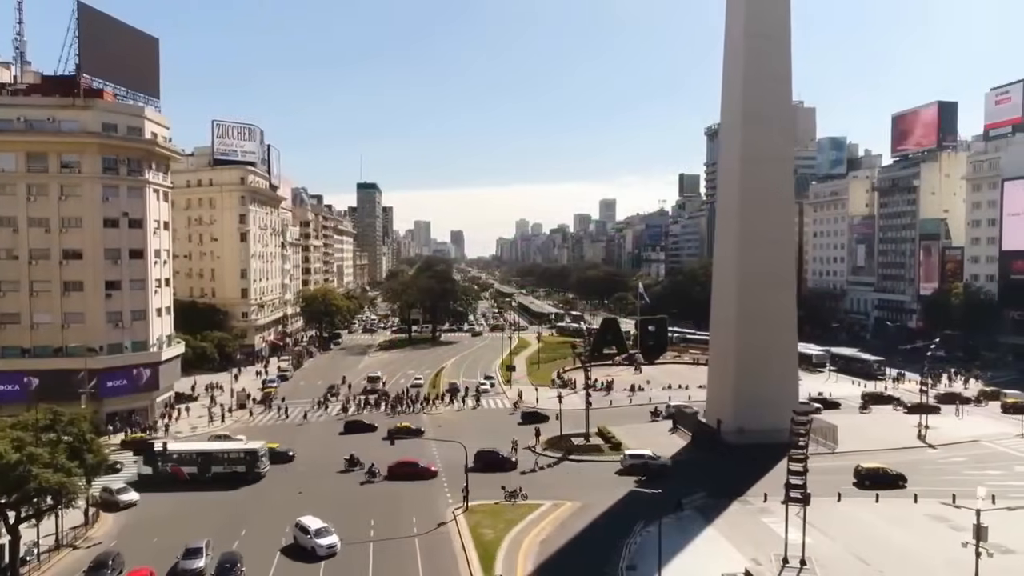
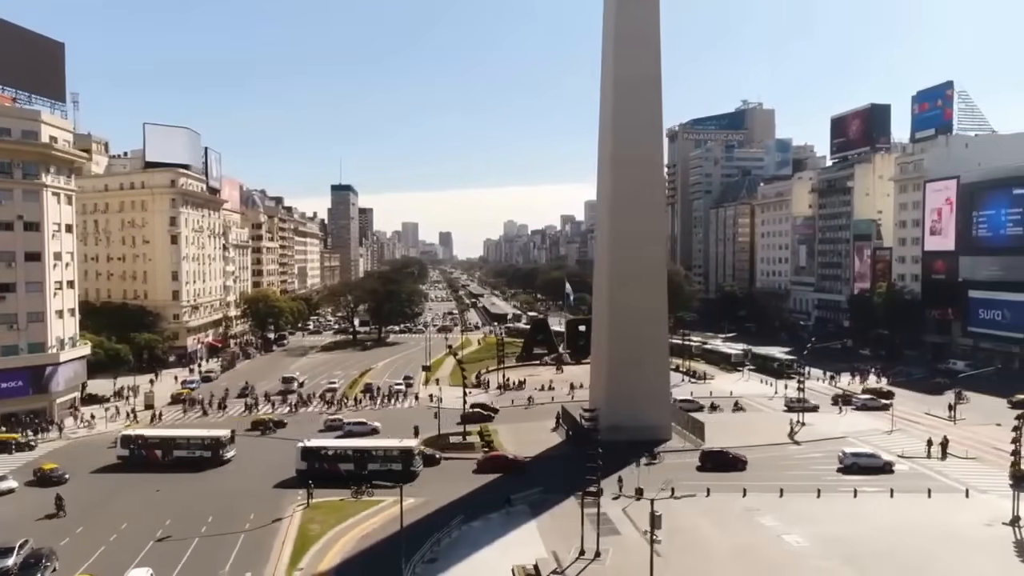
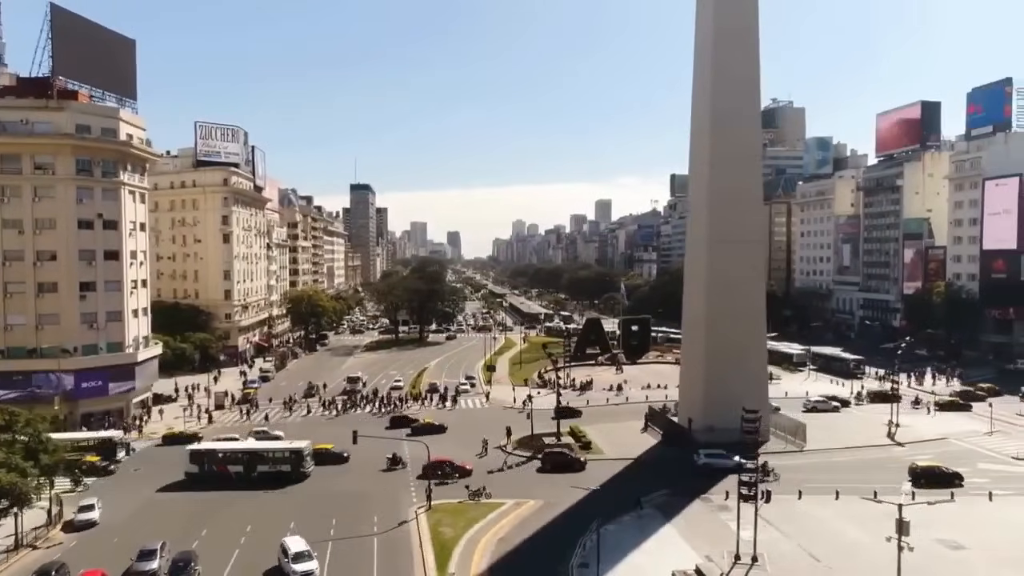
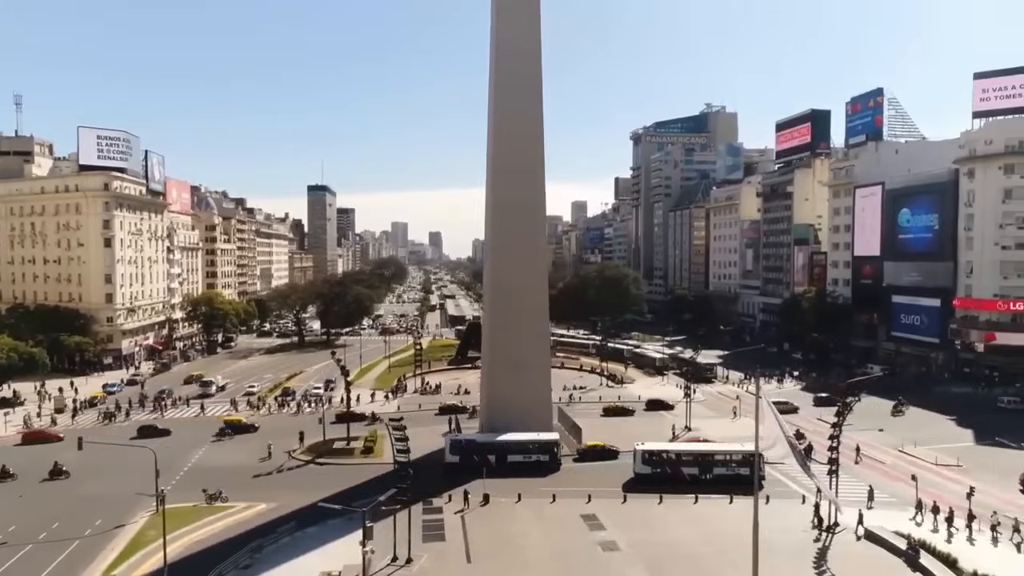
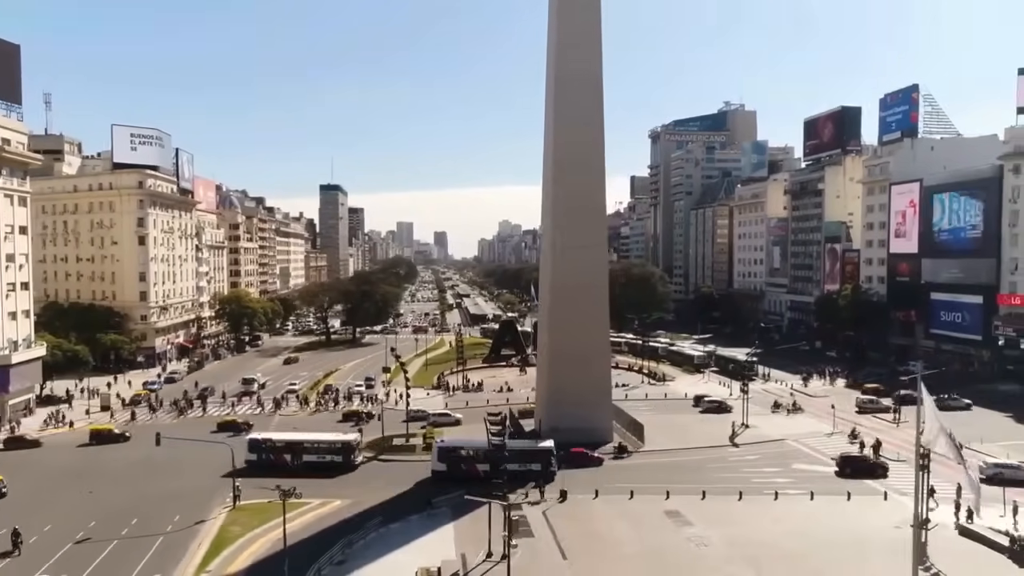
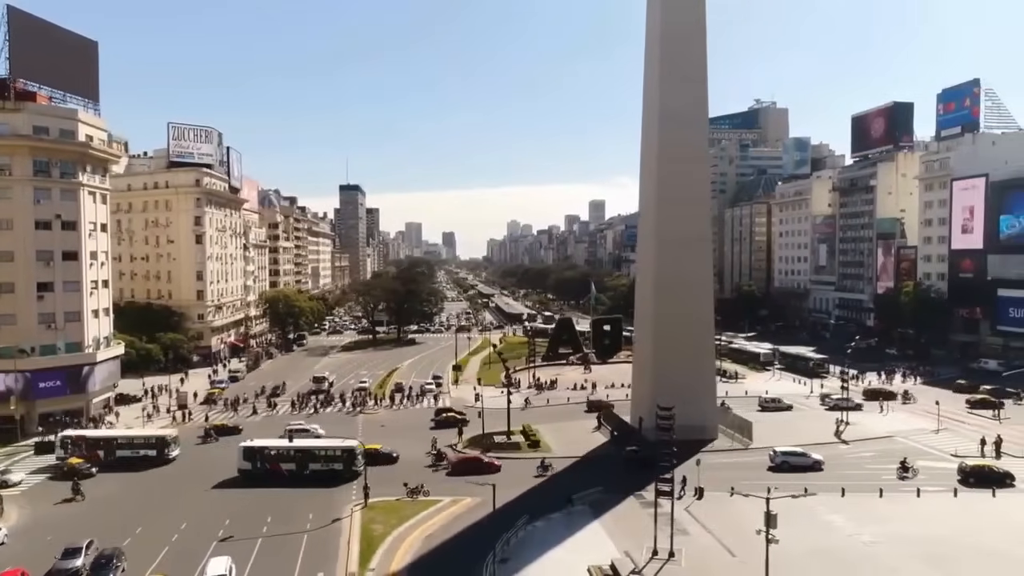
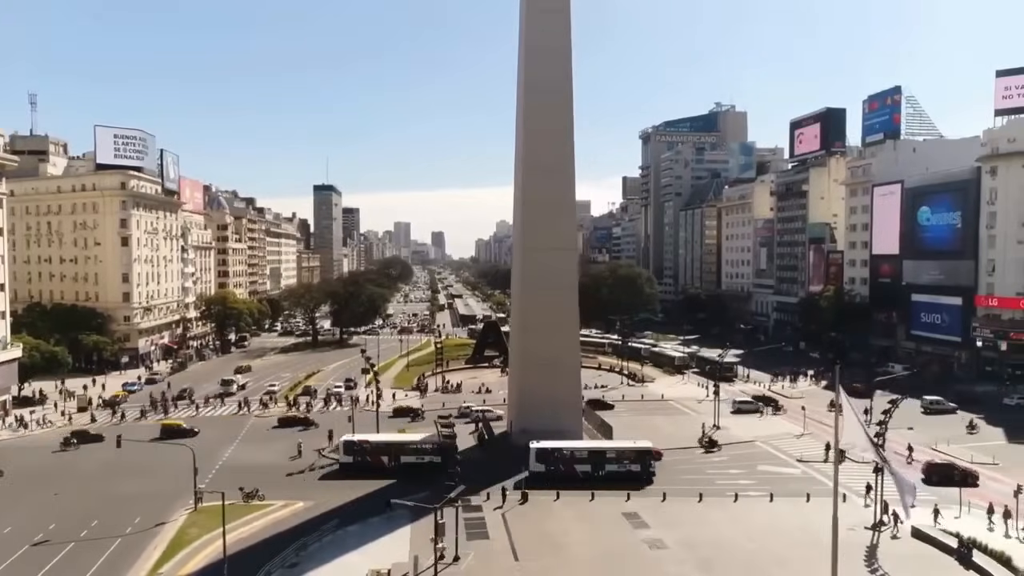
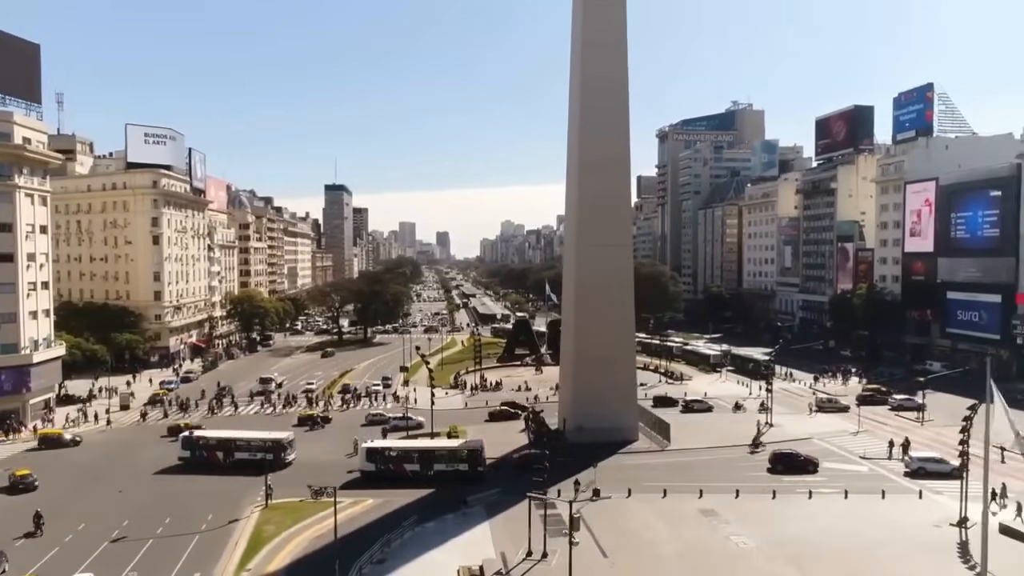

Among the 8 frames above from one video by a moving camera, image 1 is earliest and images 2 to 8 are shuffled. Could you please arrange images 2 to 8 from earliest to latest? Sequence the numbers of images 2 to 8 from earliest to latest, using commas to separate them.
3, 6, 2, 8, 5, 7, 4
